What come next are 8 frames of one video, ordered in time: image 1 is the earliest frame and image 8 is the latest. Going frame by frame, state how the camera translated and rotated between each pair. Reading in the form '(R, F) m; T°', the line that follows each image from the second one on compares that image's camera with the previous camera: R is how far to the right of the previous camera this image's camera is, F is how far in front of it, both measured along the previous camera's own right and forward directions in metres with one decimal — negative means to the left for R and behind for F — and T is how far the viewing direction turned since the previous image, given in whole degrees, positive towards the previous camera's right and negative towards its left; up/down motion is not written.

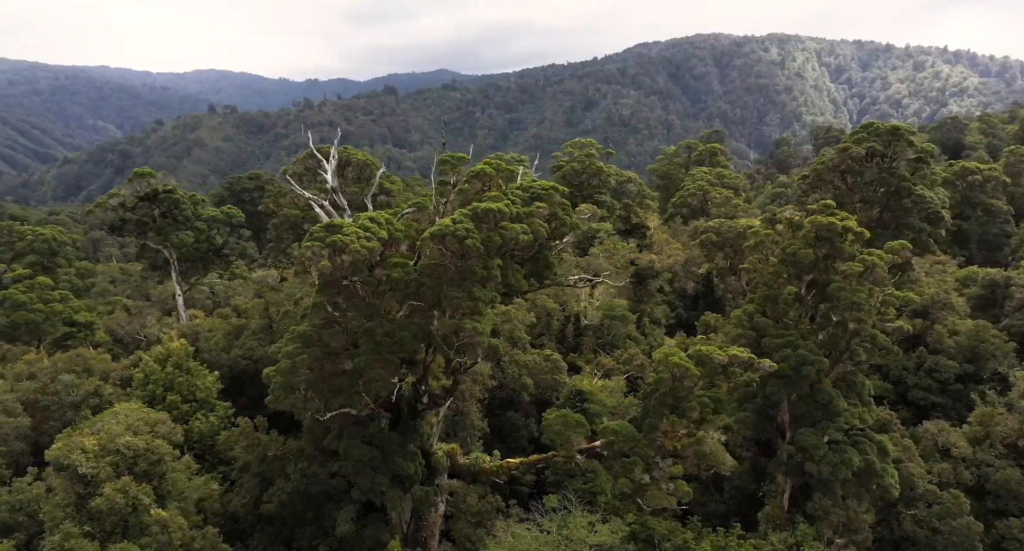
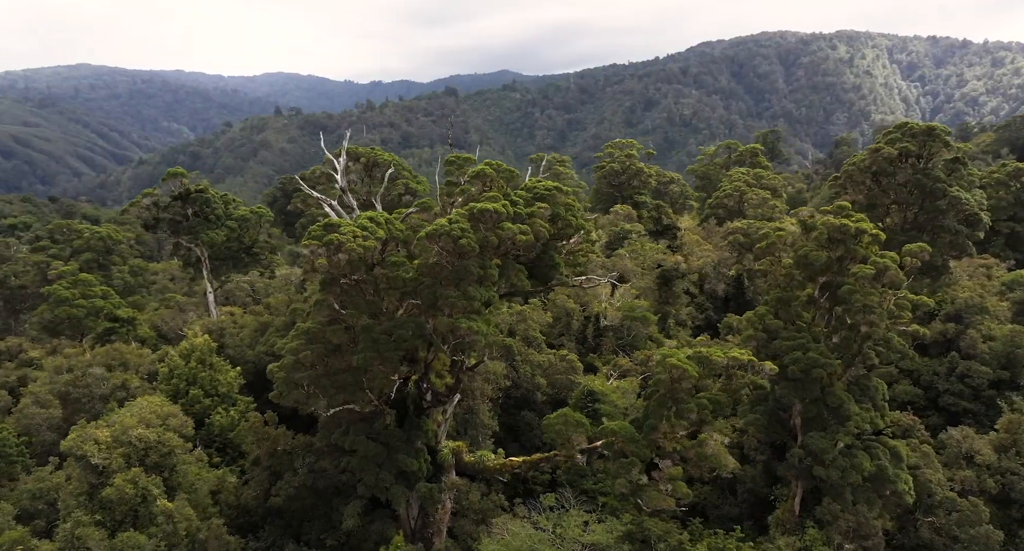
(+0.7, -0.1) m; -3°
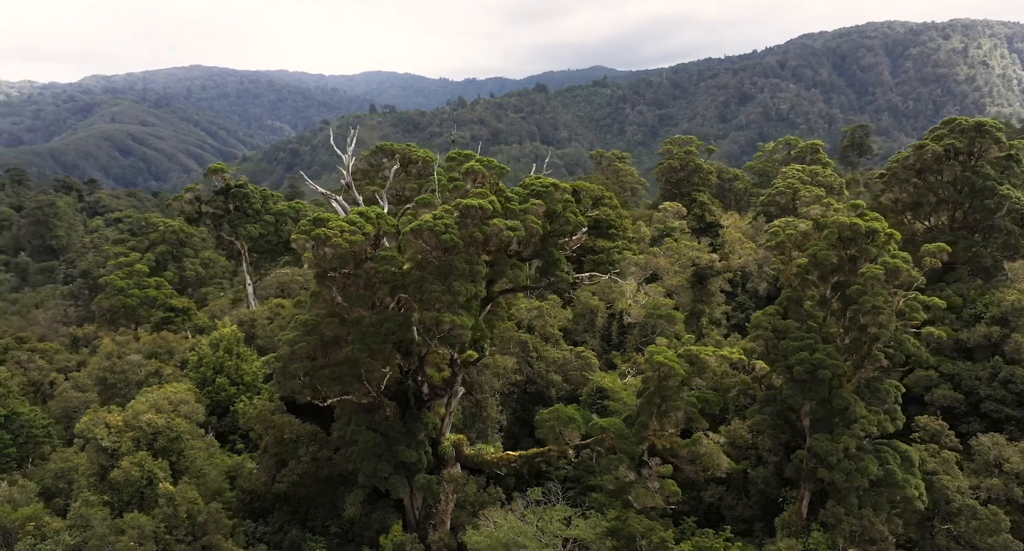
(+1.1, 0.0) m; -4°
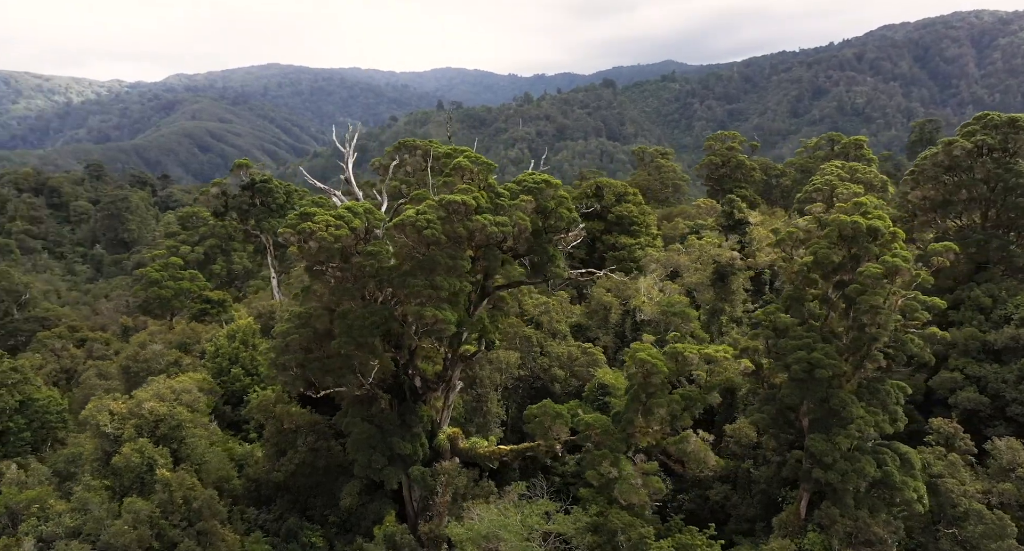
(+0.9, -0.1) m; -3°
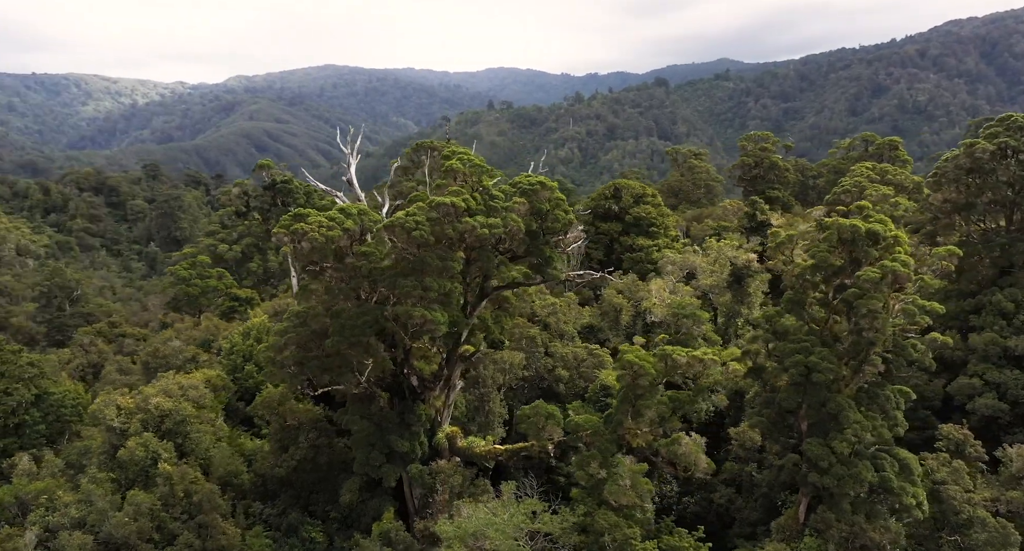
(+0.7, -0.2) m; -2°
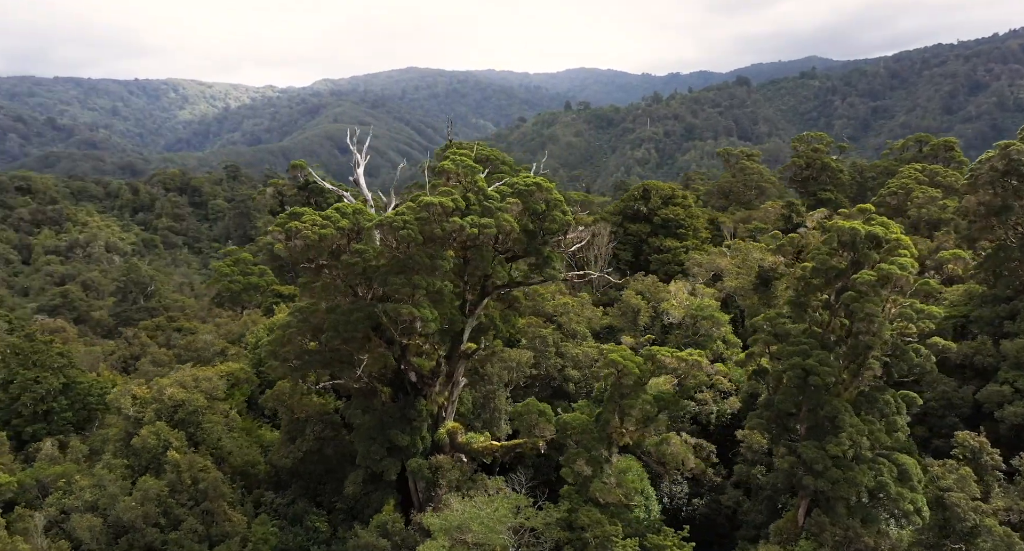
(+1.0, -0.3) m; -3°
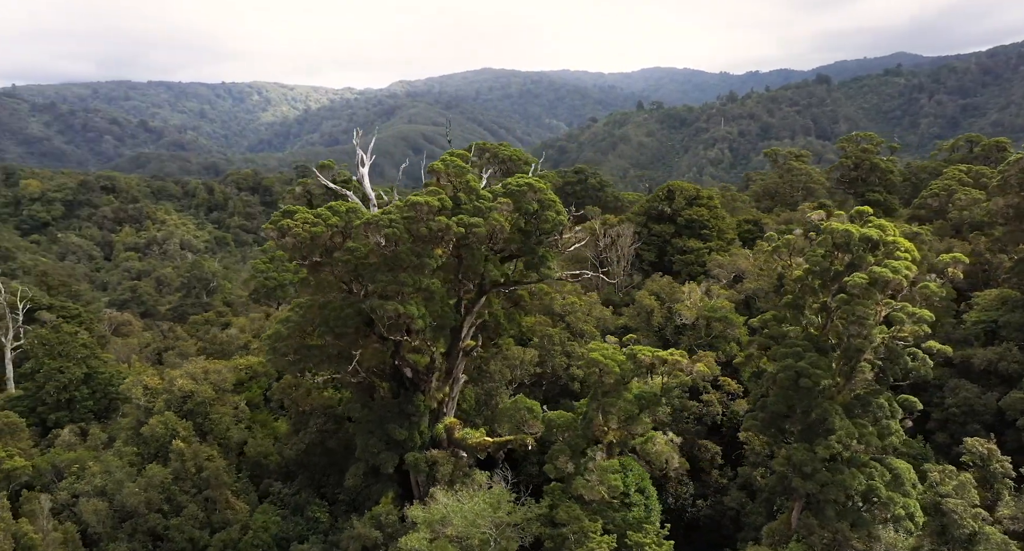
(+0.9, -0.3) m; -3°
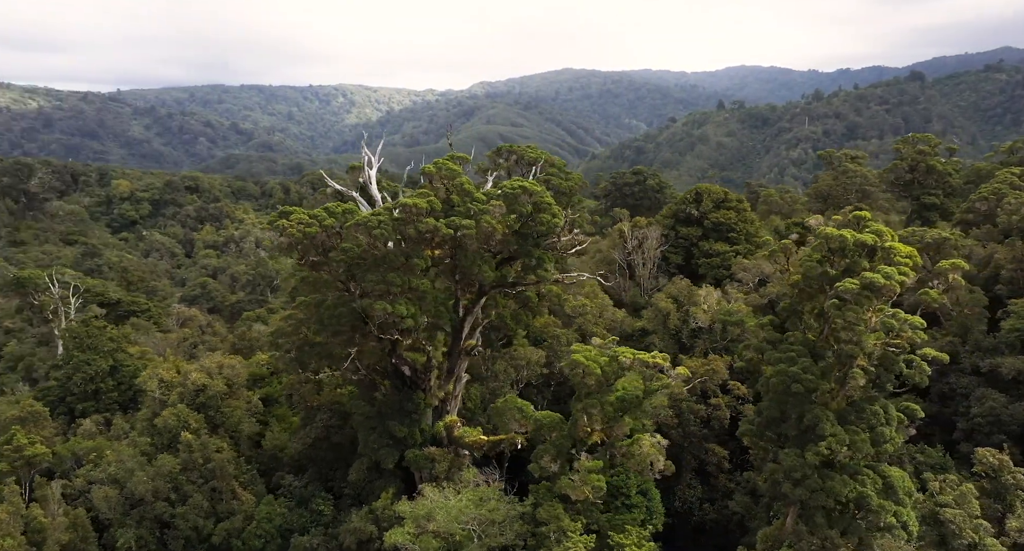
(+1.0, -0.3) m; -3°
